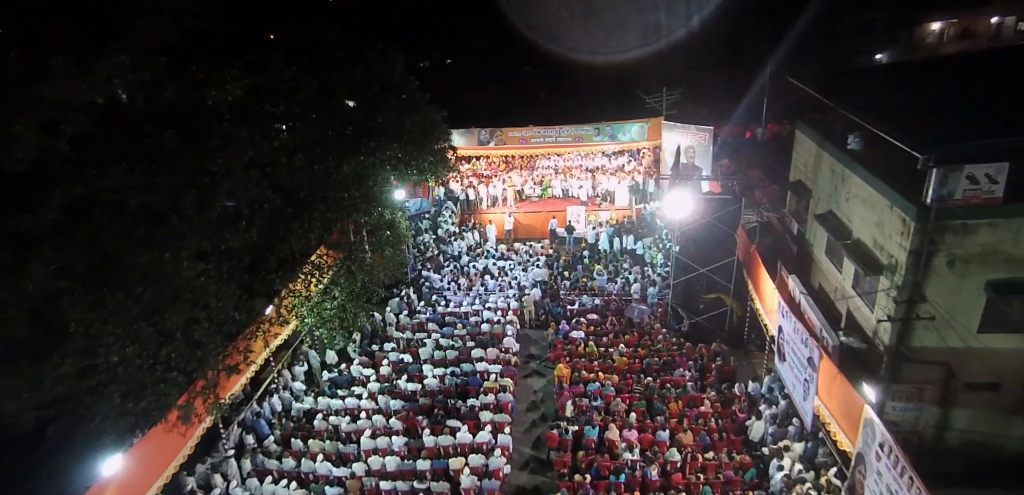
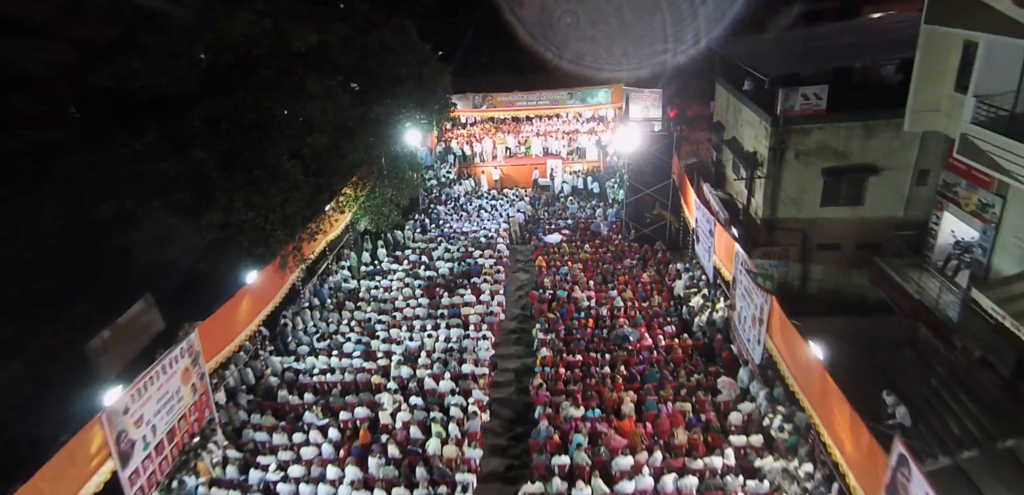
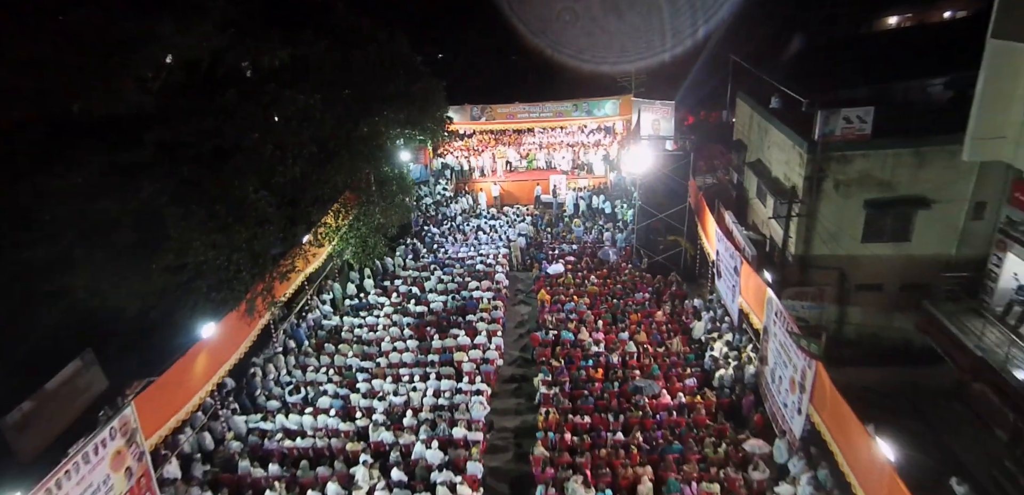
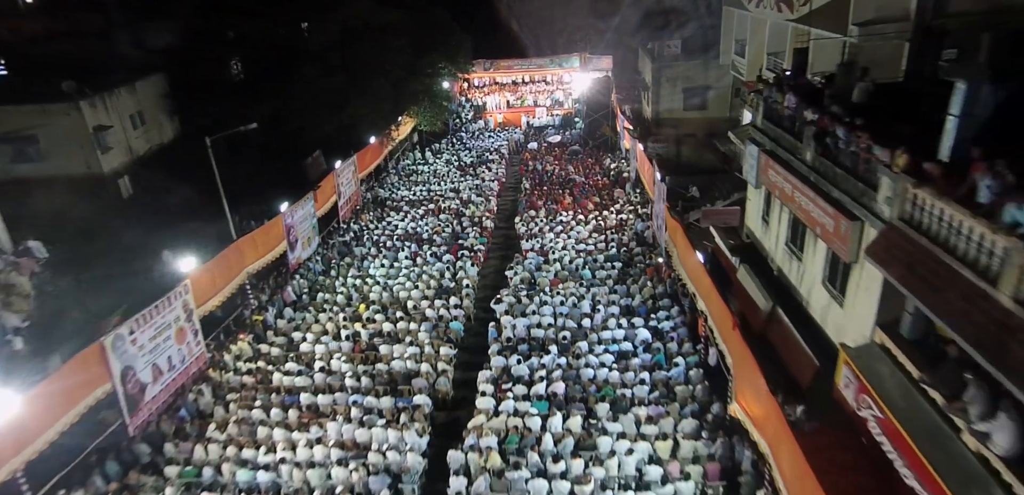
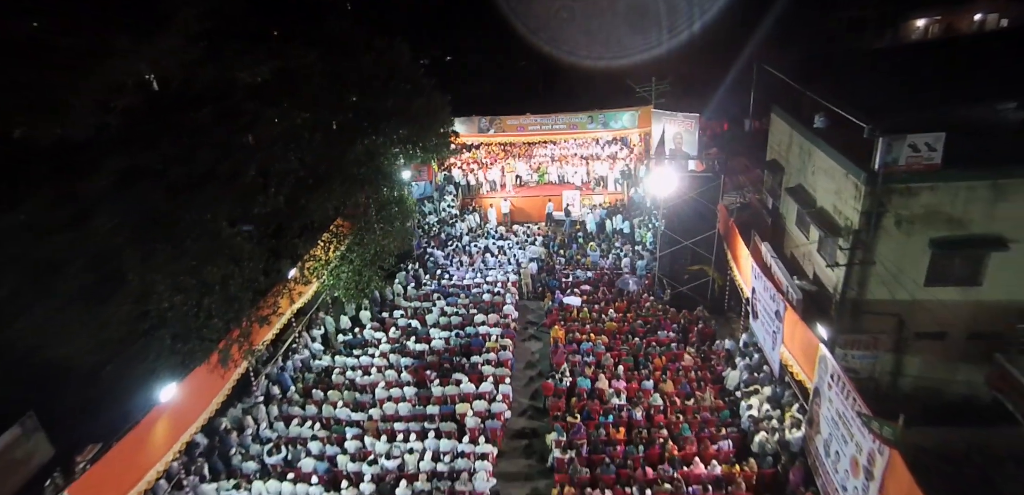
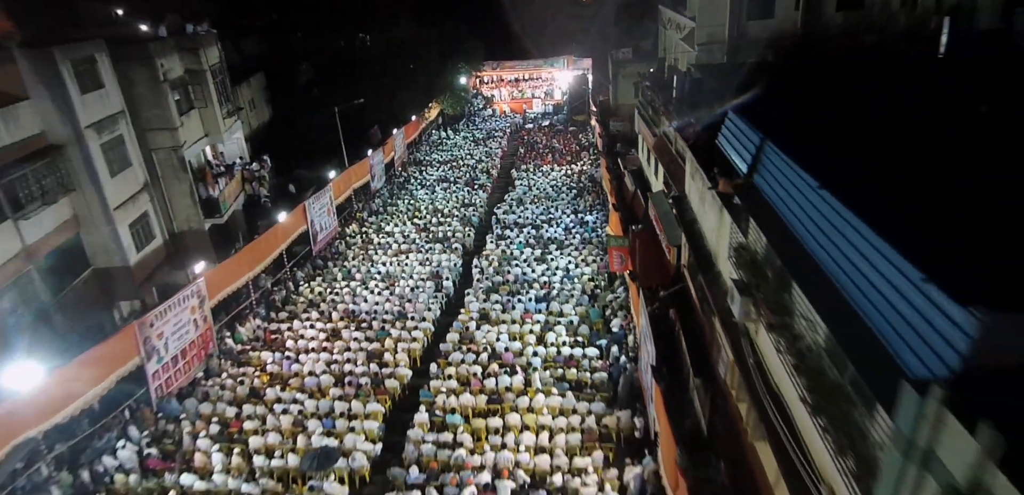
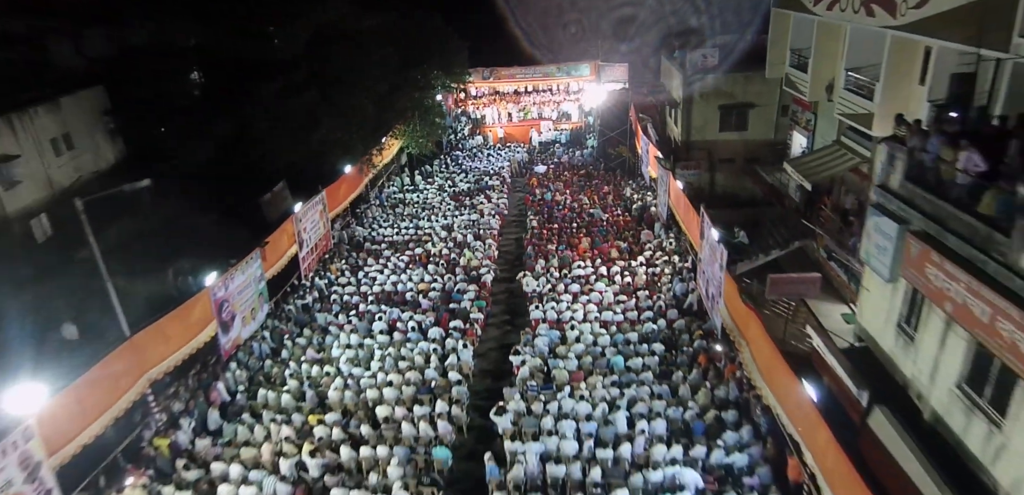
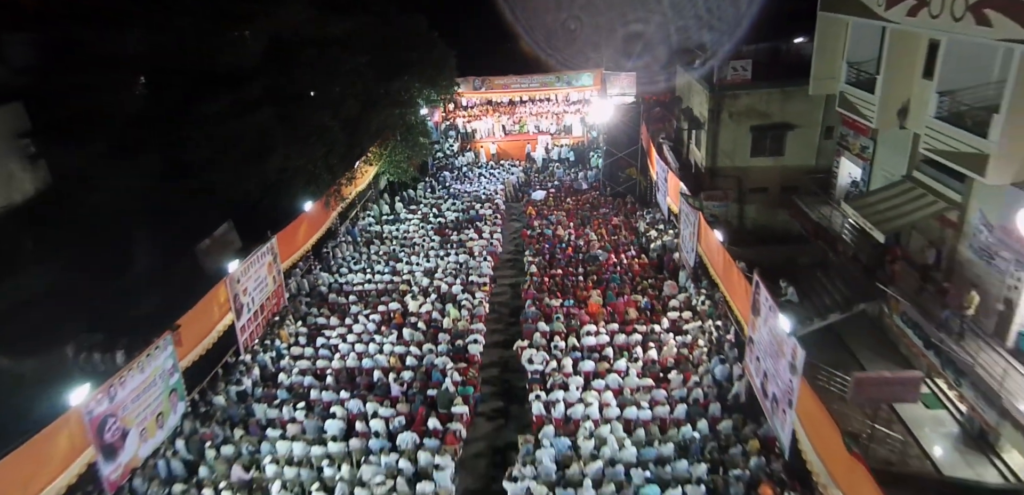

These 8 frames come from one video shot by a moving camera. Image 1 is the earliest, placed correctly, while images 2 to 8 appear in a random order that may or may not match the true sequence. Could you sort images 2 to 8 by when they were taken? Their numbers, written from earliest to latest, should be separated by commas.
5, 3, 2, 8, 7, 4, 6
